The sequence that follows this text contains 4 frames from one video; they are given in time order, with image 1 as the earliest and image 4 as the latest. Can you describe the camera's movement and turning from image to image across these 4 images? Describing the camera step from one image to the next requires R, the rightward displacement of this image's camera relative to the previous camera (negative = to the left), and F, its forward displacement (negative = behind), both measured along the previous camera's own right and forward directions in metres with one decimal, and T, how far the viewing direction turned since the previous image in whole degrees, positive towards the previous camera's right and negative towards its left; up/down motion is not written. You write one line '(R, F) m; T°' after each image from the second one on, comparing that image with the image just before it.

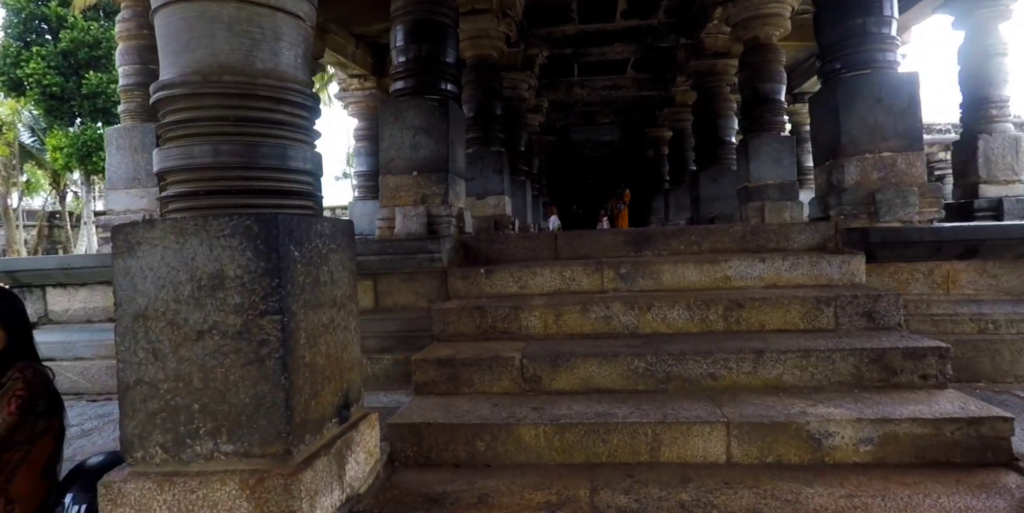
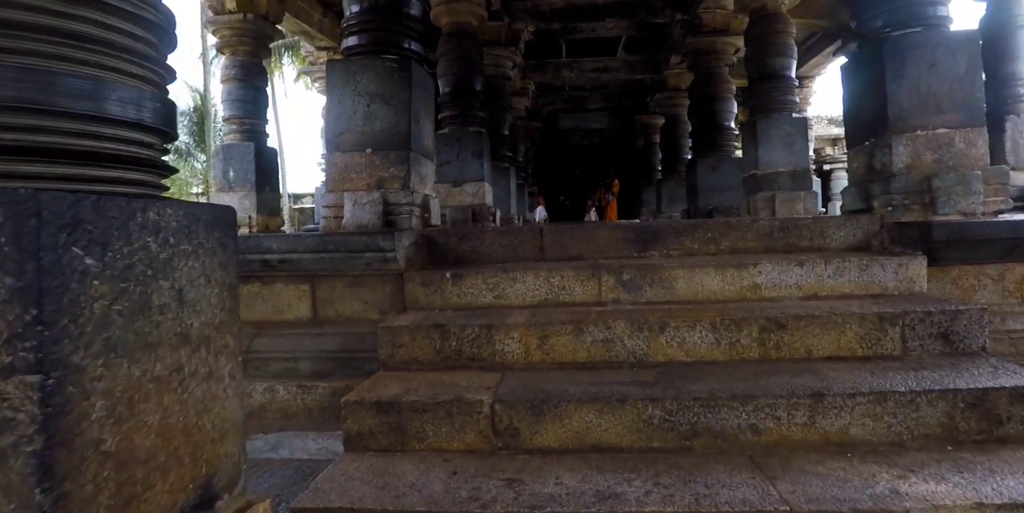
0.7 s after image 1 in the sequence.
(+0.1, +0.7) m; +2°
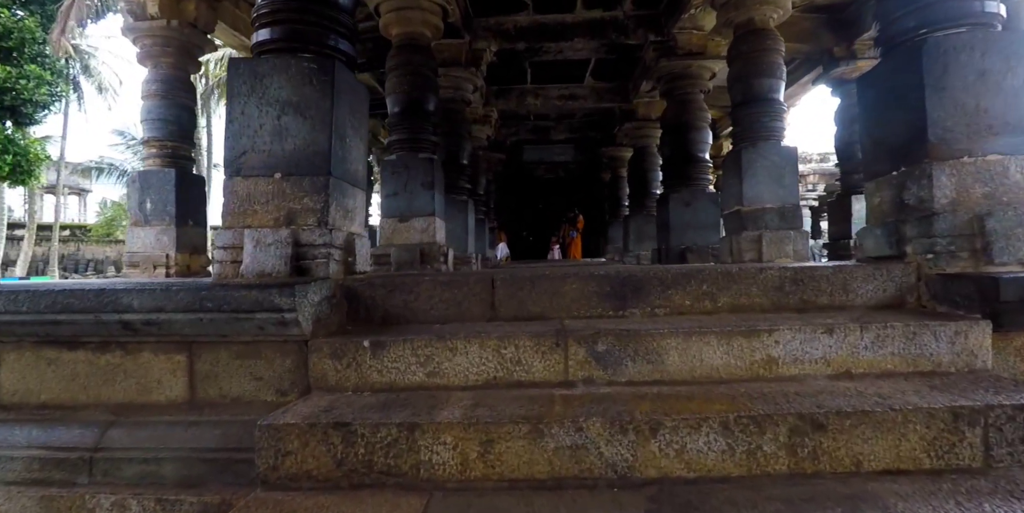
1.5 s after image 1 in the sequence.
(+0.1, +0.6) m; +3°
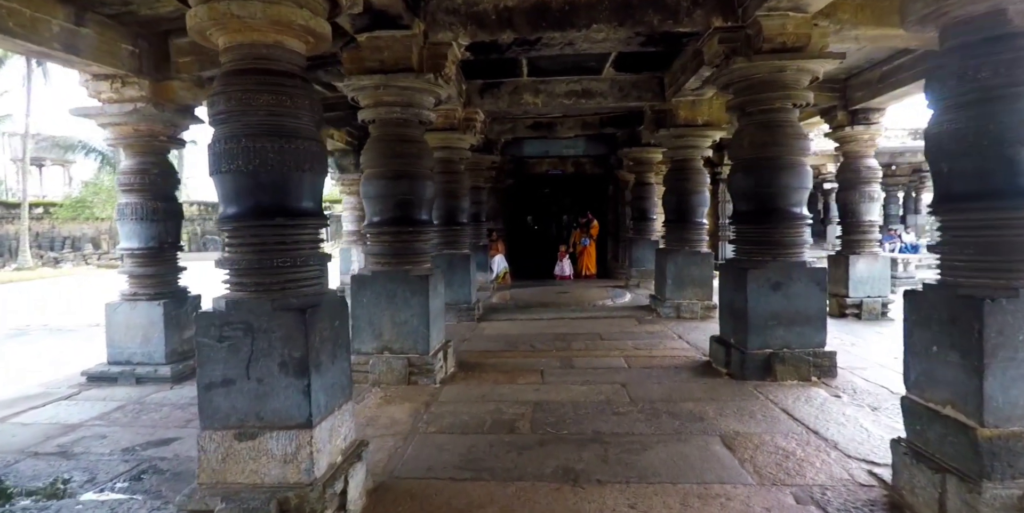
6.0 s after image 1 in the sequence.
(+0.2, +2.3) m; -1°
